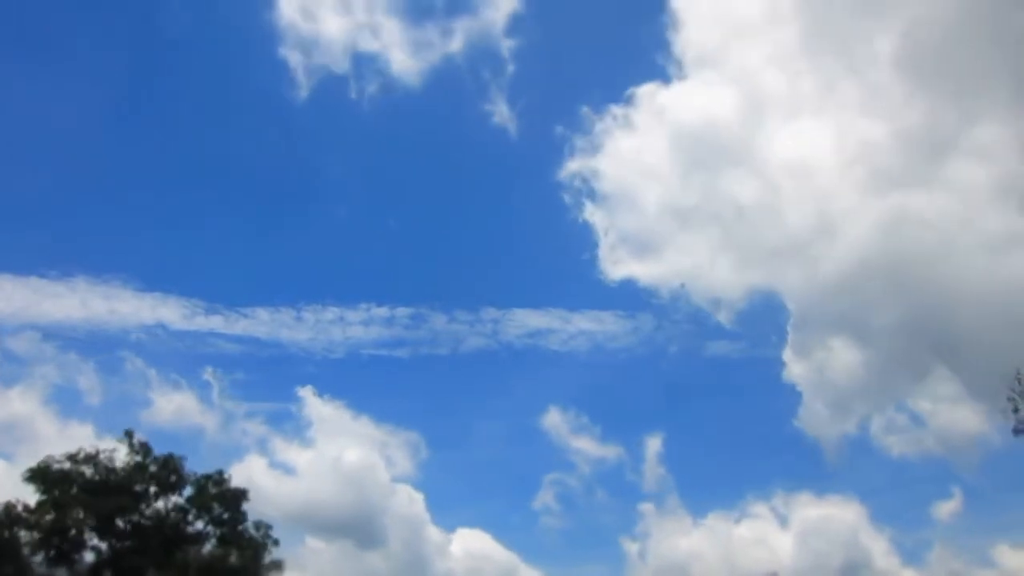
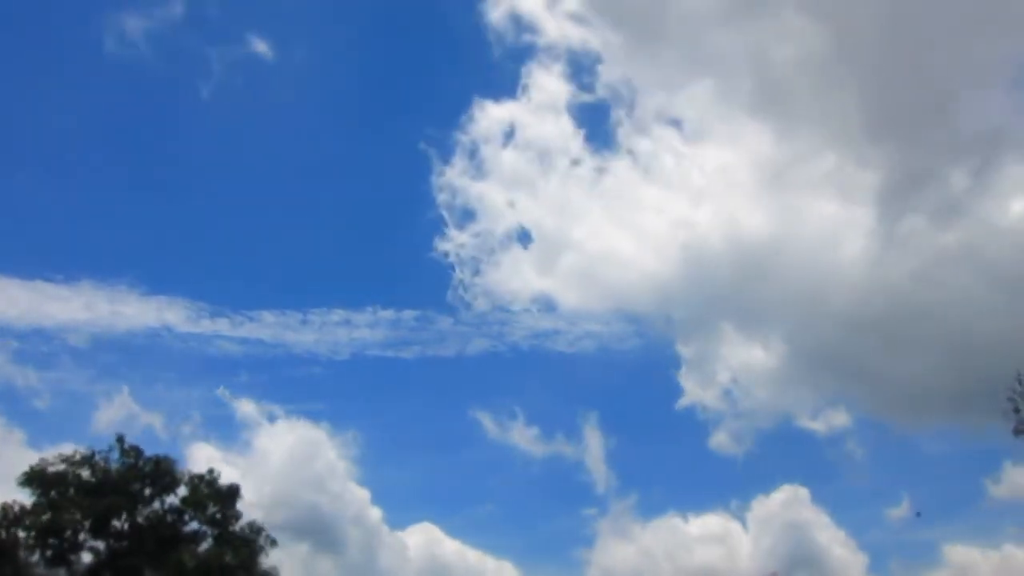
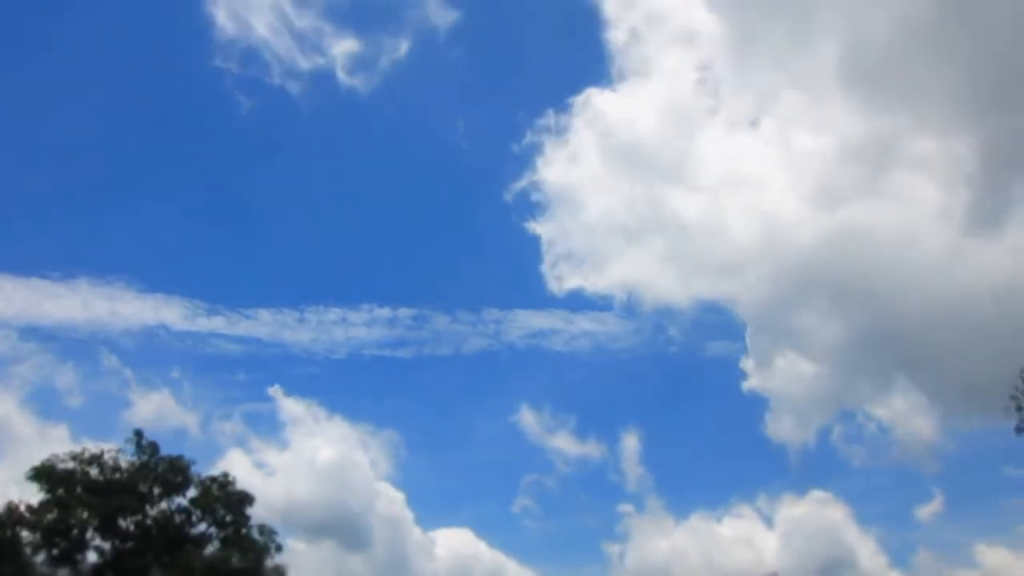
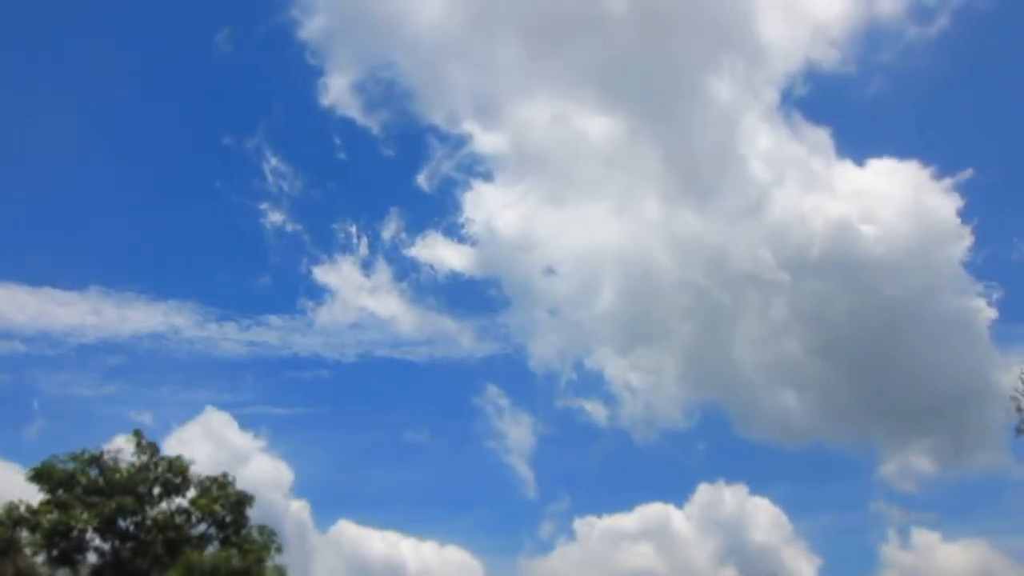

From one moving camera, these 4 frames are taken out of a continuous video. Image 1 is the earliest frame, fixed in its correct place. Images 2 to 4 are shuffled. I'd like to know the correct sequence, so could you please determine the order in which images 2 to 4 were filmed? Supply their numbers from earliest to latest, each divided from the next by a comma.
3, 2, 4
